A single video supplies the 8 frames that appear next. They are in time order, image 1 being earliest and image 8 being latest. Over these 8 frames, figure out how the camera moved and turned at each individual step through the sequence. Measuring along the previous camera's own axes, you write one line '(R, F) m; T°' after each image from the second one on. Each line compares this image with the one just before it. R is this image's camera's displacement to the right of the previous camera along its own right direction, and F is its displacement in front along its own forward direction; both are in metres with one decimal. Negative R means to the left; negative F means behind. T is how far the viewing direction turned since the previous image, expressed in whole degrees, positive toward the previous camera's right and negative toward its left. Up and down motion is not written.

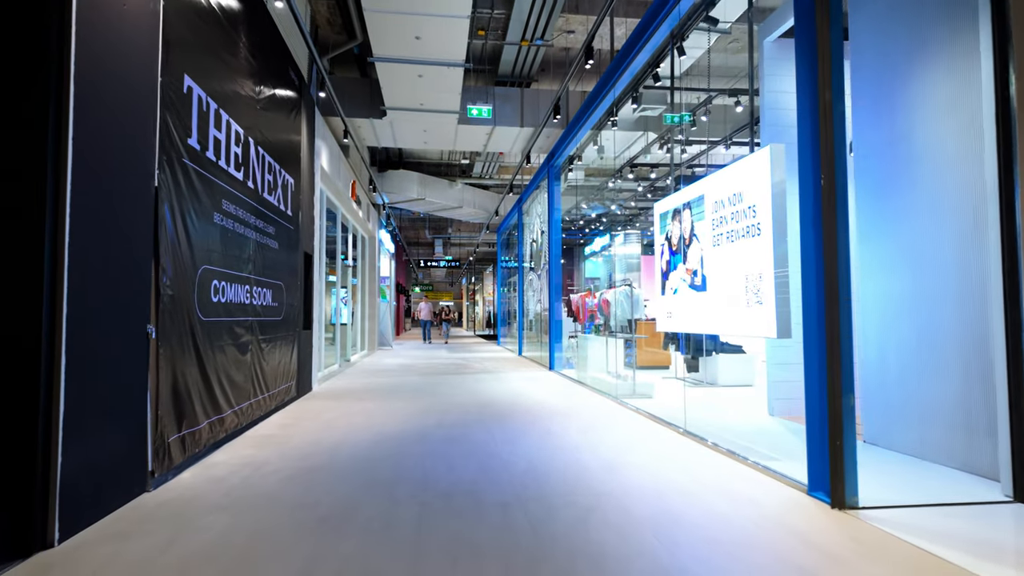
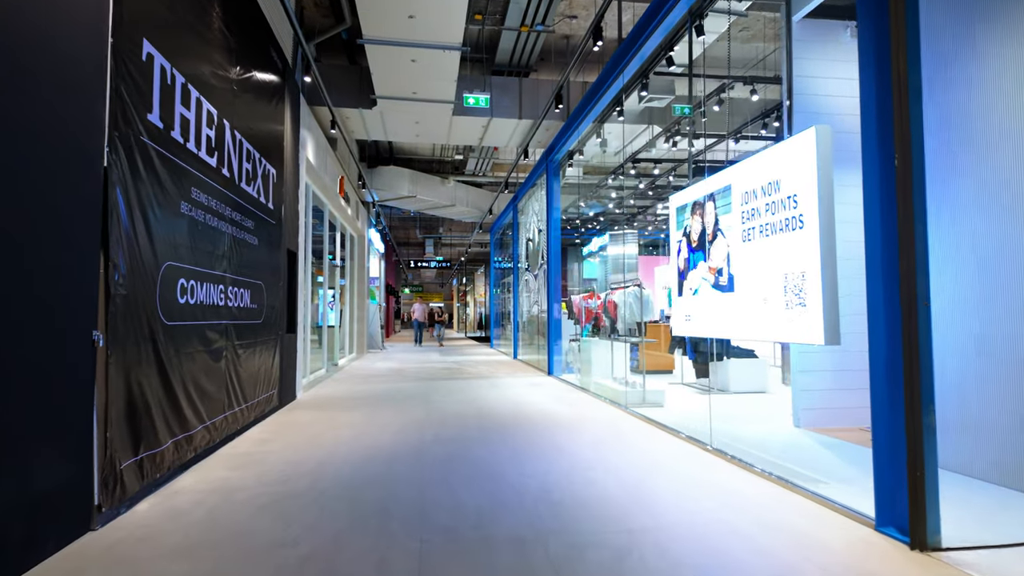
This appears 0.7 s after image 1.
(-0.1, +0.4) m; +1°
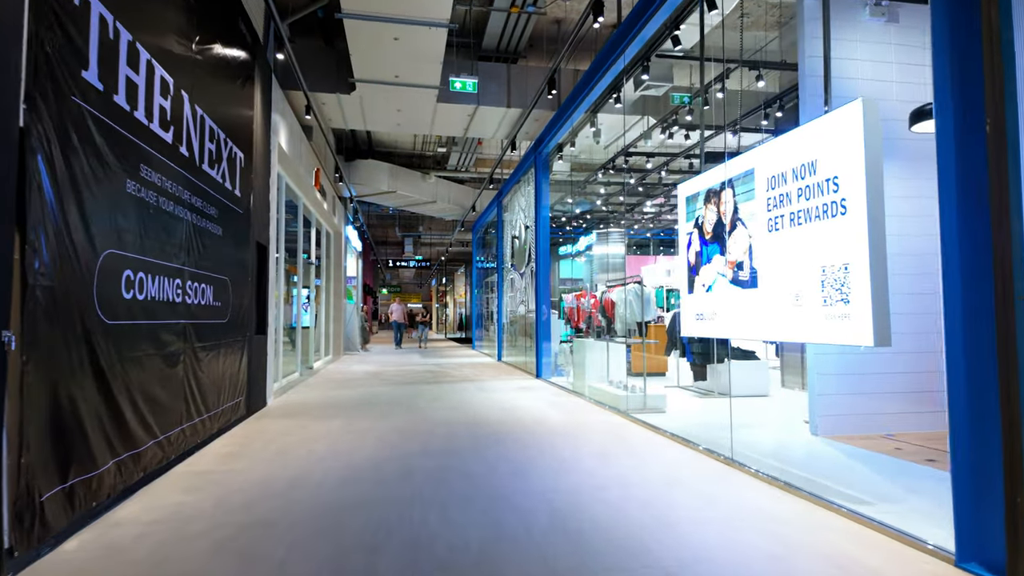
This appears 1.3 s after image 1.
(-0.1, +0.4) m; +2°
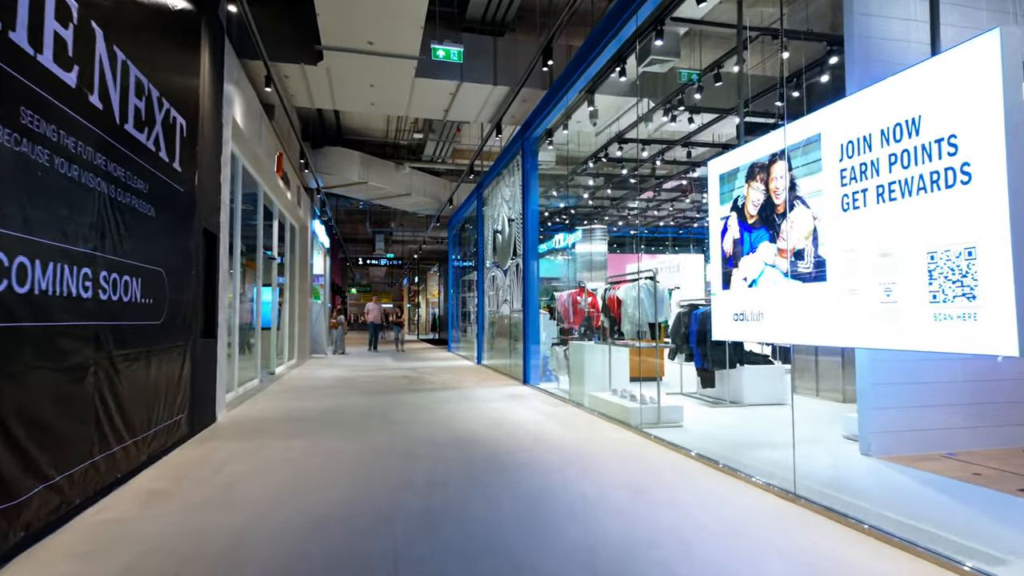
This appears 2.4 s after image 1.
(-0.2, +0.7) m; +3°
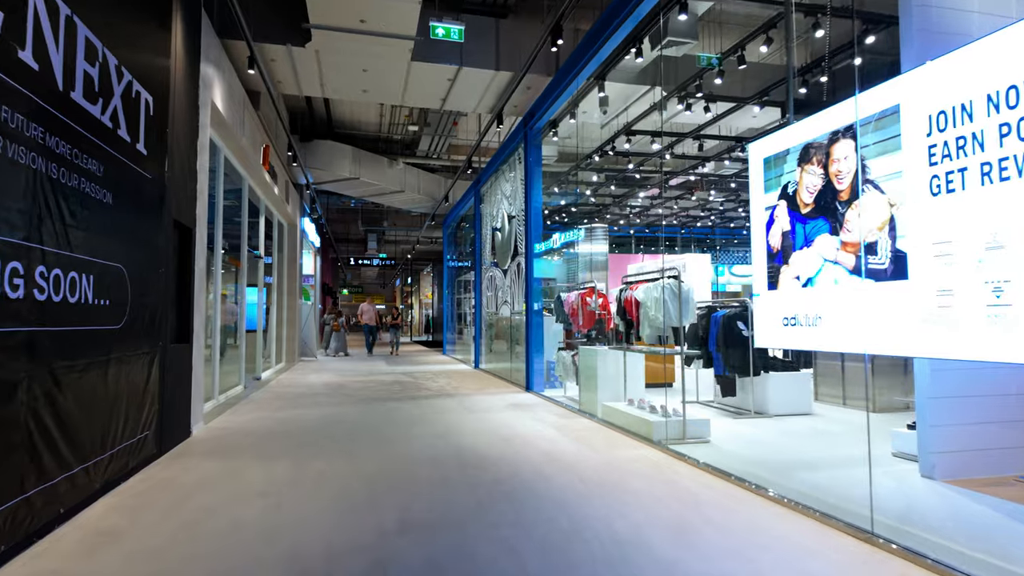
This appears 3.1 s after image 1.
(-0.1, +0.5) m; +1°
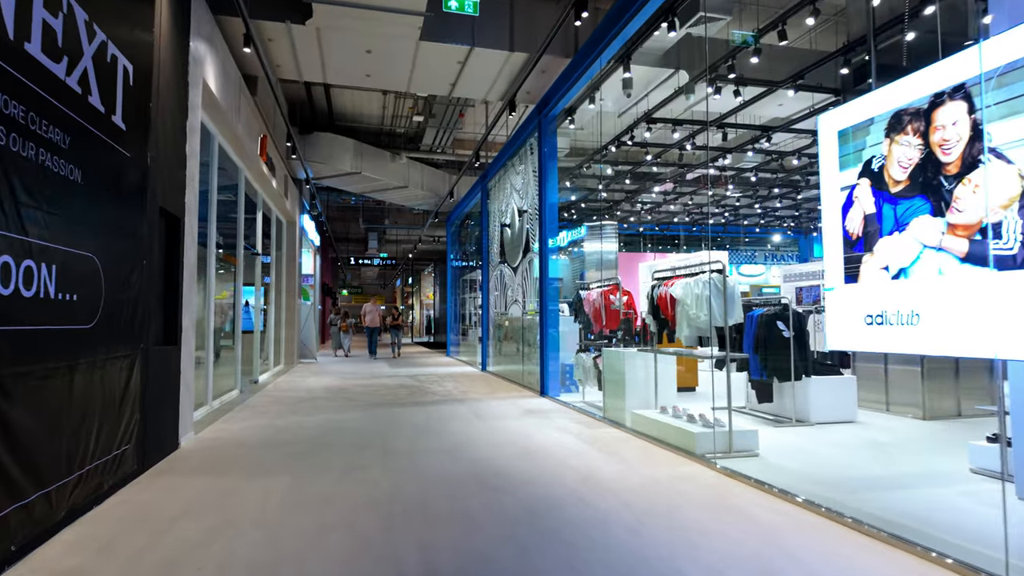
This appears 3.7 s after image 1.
(-0.2, +0.4) m; 0°
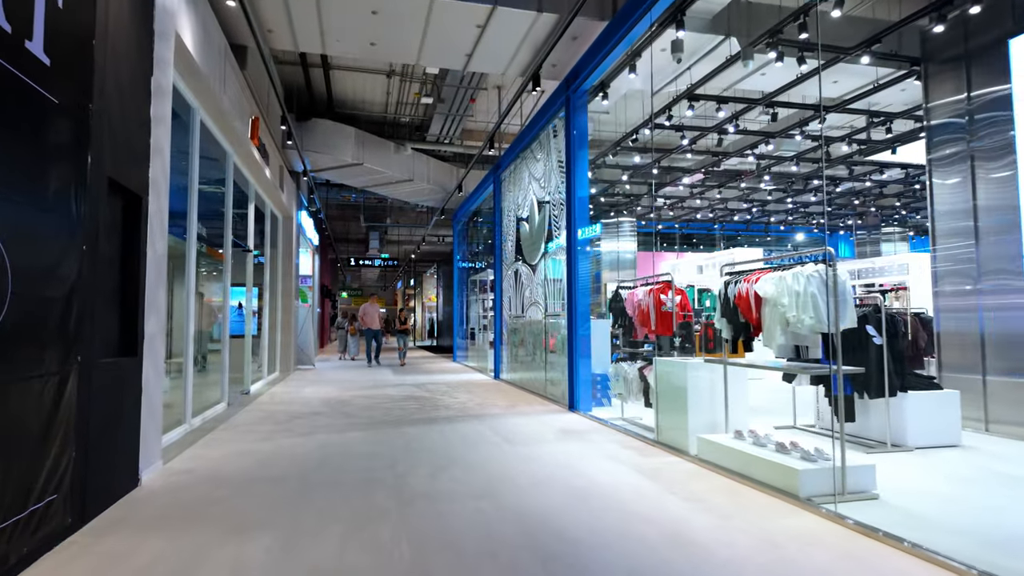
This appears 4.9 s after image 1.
(-0.2, +0.8) m; 0°
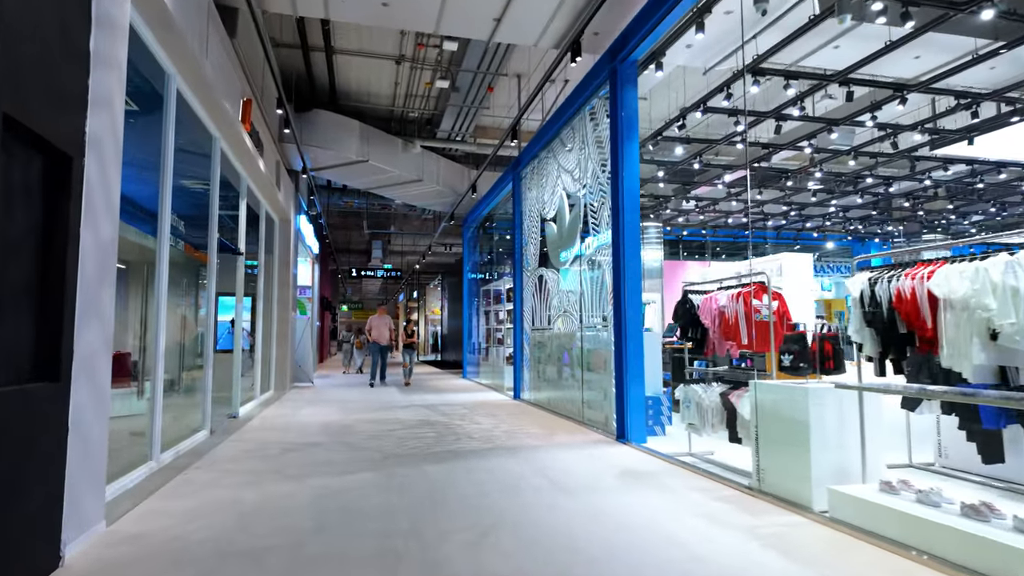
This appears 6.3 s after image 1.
(-0.3, +0.9) m; 0°
